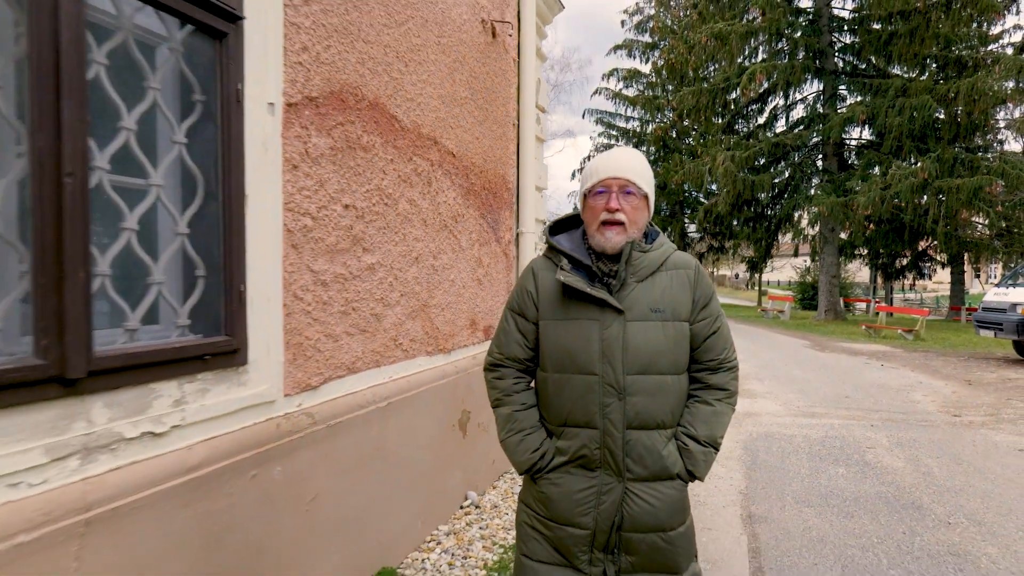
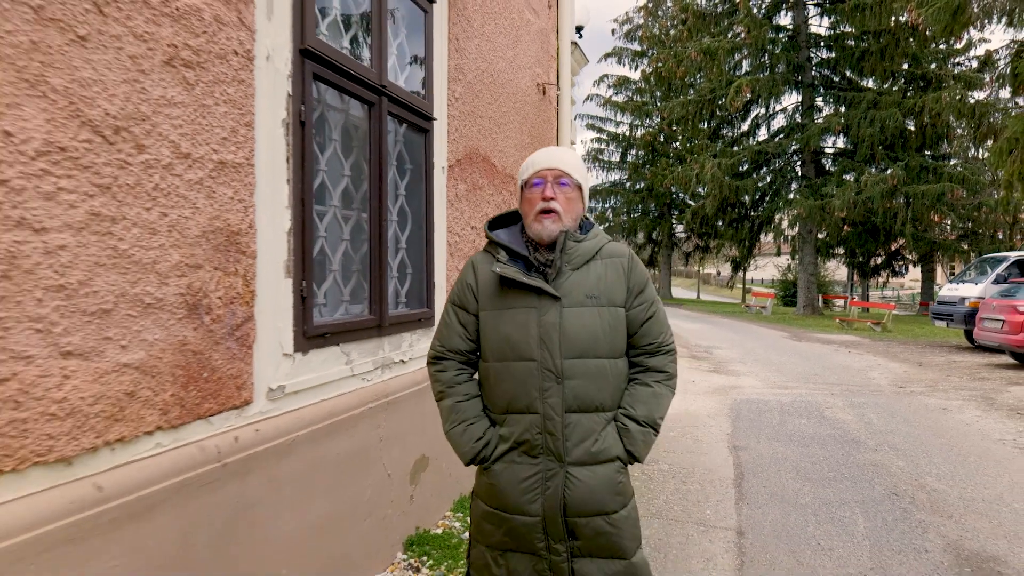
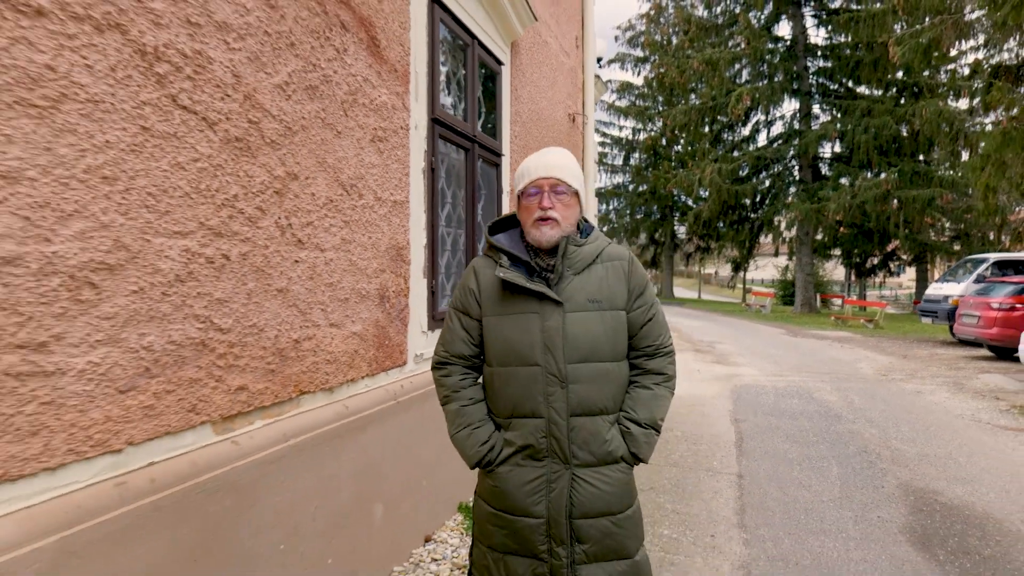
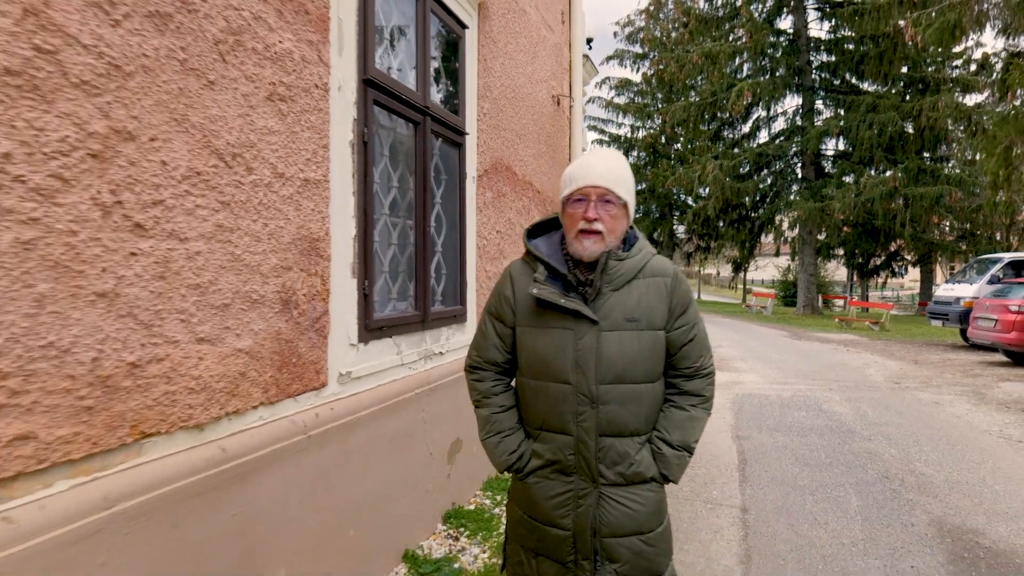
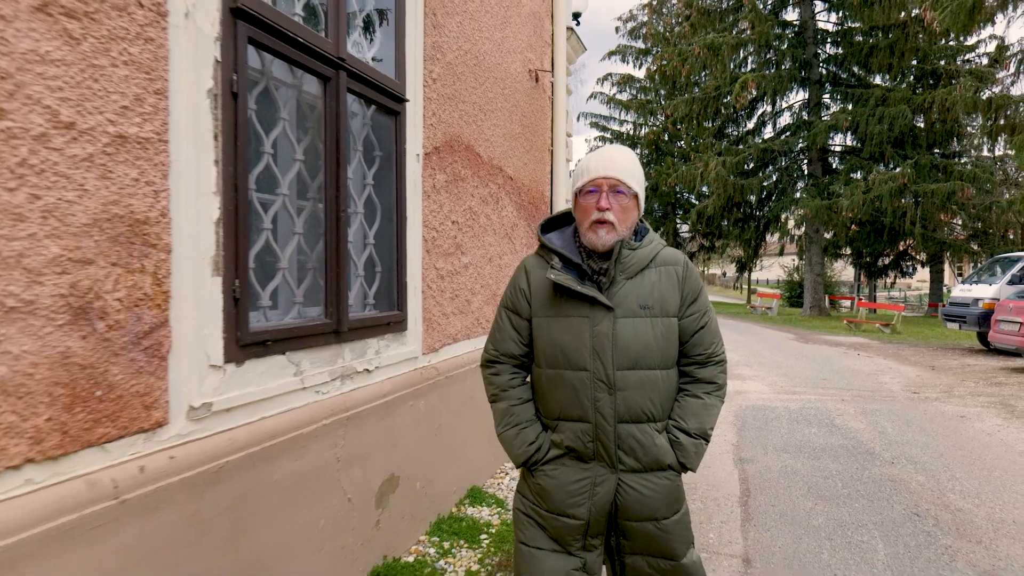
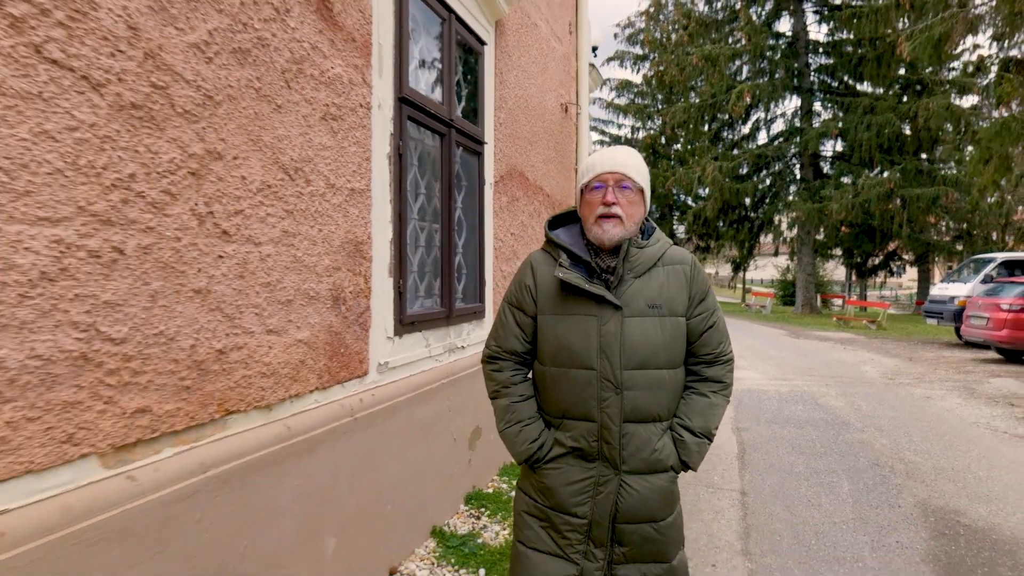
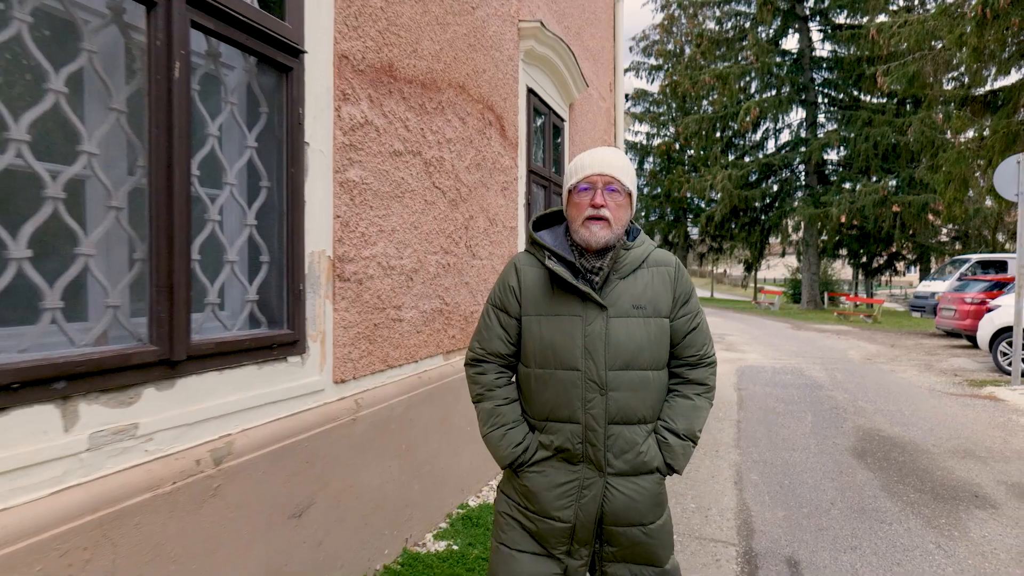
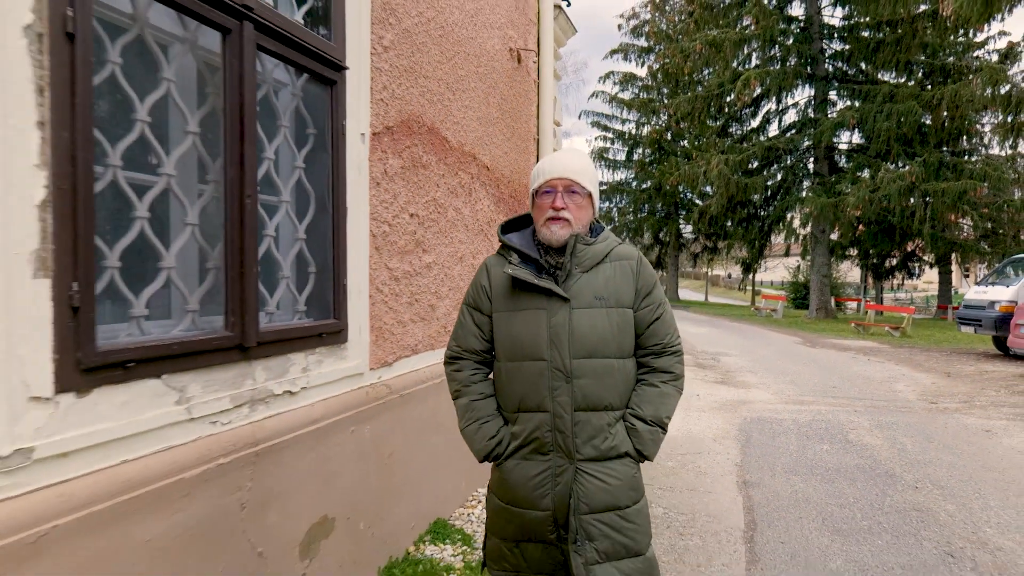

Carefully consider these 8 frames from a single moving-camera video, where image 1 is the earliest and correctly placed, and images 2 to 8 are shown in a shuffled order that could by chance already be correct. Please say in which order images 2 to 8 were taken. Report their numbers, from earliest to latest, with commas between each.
8, 5, 2, 4, 6, 3, 7
